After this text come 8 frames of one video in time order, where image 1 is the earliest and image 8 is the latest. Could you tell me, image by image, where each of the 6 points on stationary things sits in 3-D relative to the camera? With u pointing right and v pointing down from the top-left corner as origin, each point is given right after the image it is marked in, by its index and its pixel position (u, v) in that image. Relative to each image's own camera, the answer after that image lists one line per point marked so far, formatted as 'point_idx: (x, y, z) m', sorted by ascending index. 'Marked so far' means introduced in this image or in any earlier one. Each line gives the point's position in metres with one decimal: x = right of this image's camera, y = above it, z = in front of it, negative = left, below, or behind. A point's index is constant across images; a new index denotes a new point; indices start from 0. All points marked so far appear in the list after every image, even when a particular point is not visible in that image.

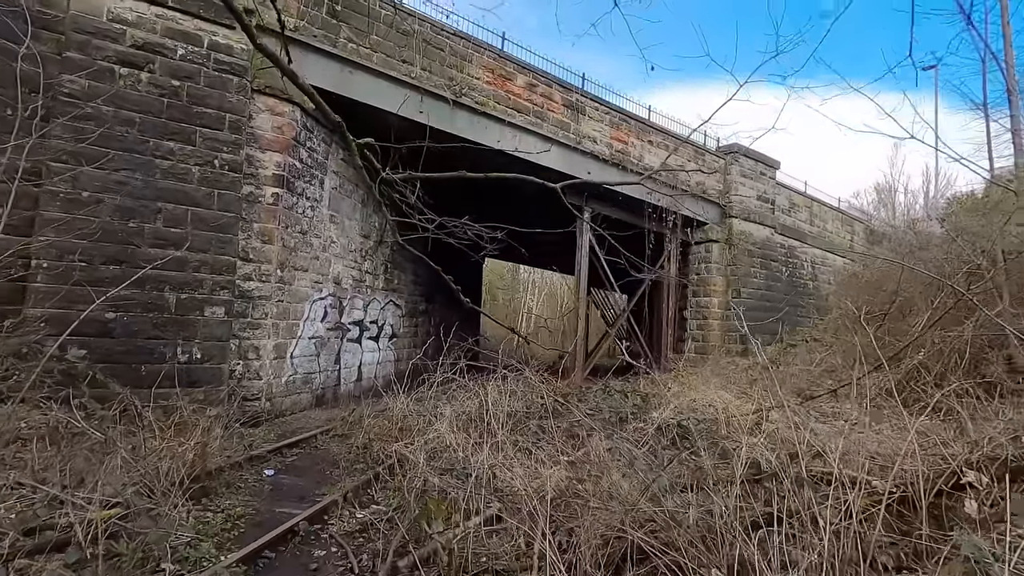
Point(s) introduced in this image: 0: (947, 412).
0: (+2.9, -0.8, +3.4) m
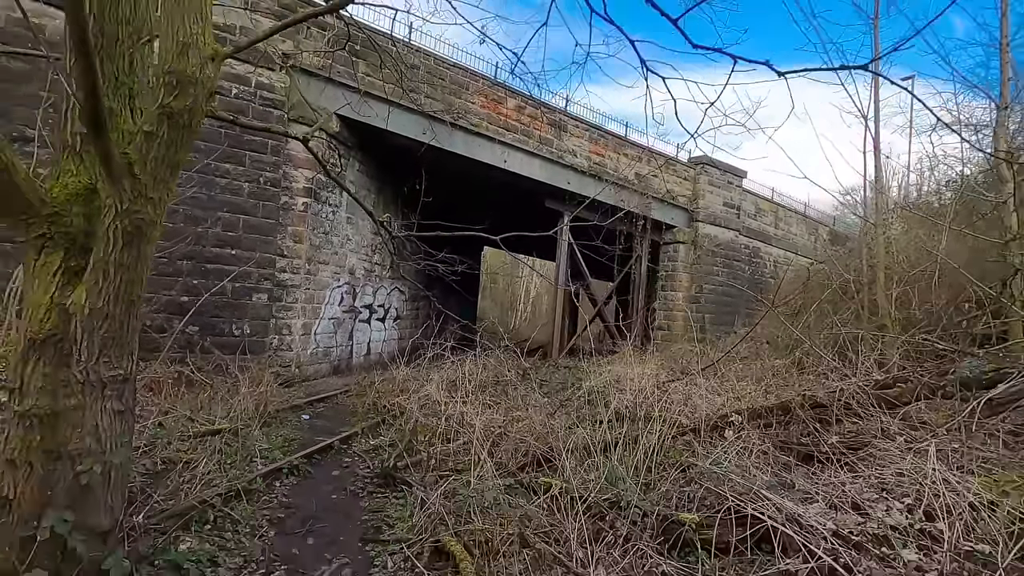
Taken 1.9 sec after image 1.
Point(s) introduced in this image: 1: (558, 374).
0: (+2.5, -0.9, +5.1) m
1: (+0.6, -1.1, +7.1) m
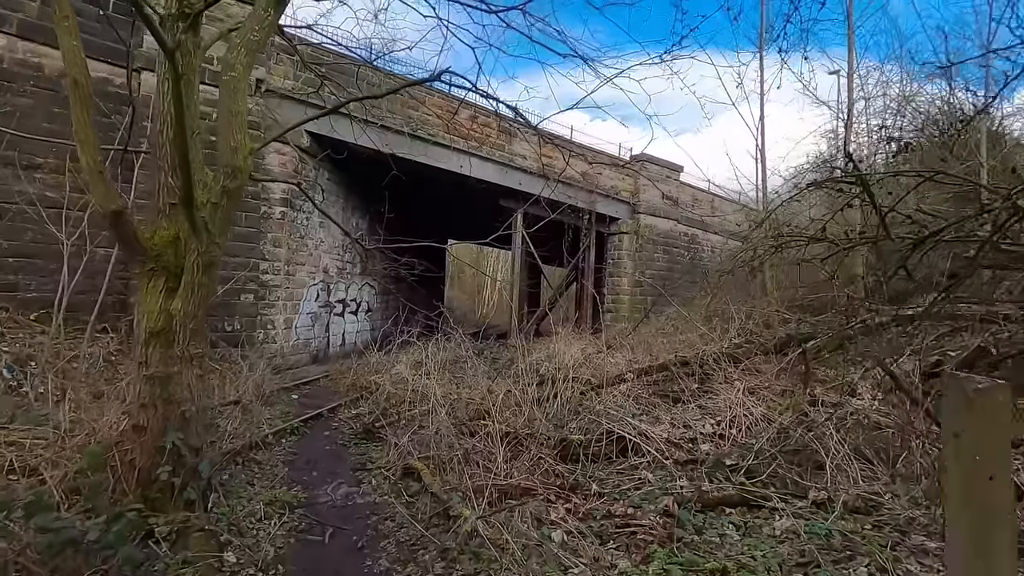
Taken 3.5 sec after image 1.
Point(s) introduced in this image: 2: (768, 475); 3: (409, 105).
0: (+1.9, -0.8, +6.6) m
1: (-0.1, -1.0, +8.5) m
2: (+1.7, -1.3, +3.6) m
3: (-2.0, +3.5, +10.3) m
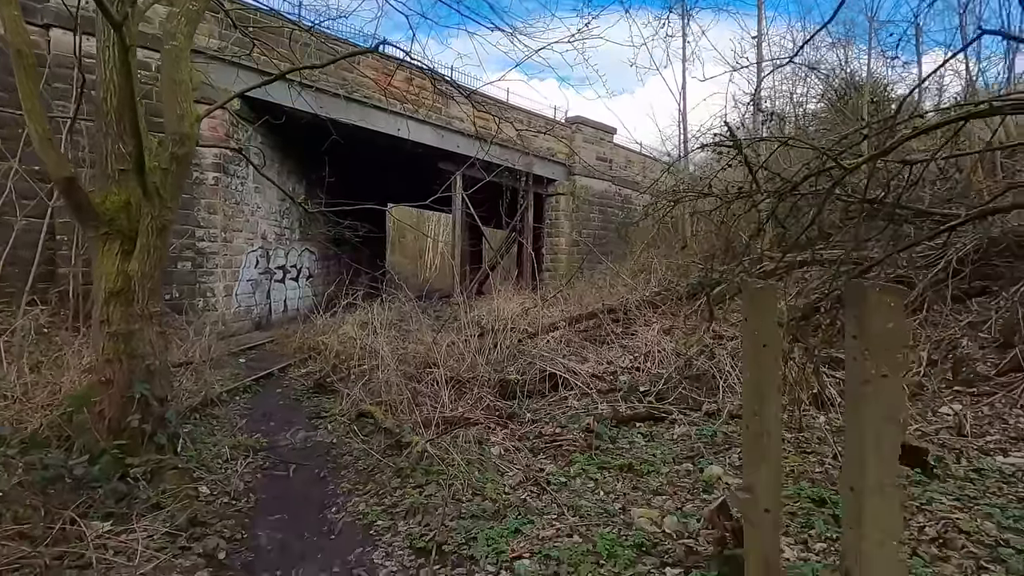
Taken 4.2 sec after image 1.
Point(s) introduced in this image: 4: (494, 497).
0: (+1.1, -0.2, +7.3) m
1: (-1.0, -0.3, +9.0) m
2: (+1.3, -0.9, +4.3) m
3: (-3.2, +4.2, +10.2) m
4: (-0.1, -1.1, +2.9) m
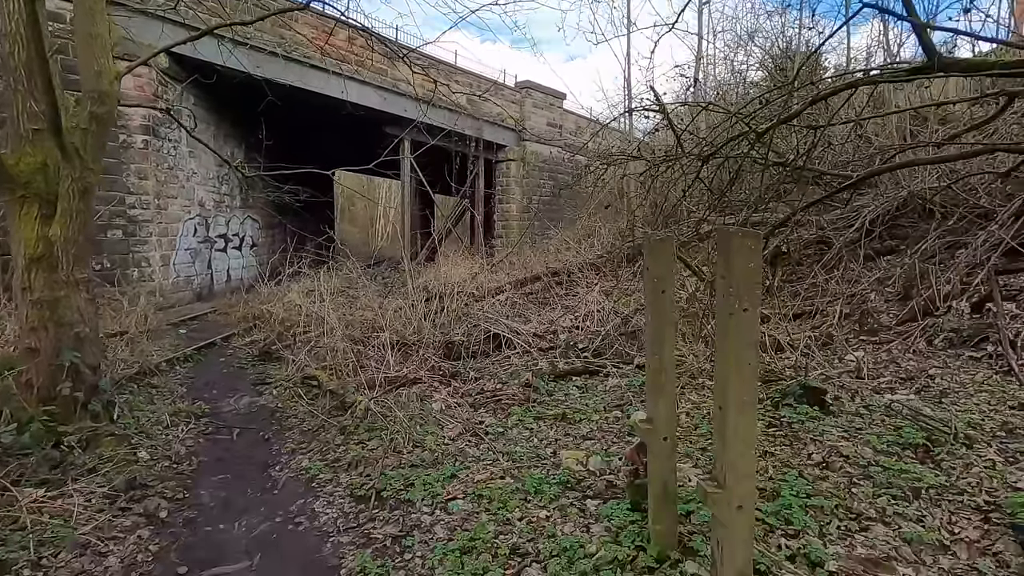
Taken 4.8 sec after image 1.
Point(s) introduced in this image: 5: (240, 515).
0: (+0.4, +0.3, +7.5) m
1: (-1.9, +0.2, +8.9) m
2: (+0.8, -0.5, +4.5) m
3: (-4.2, +4.8, +9.7) m
4: (-0.5, -0.9, +3.0) m
5: (-1.4, -1.1, +2.7) m
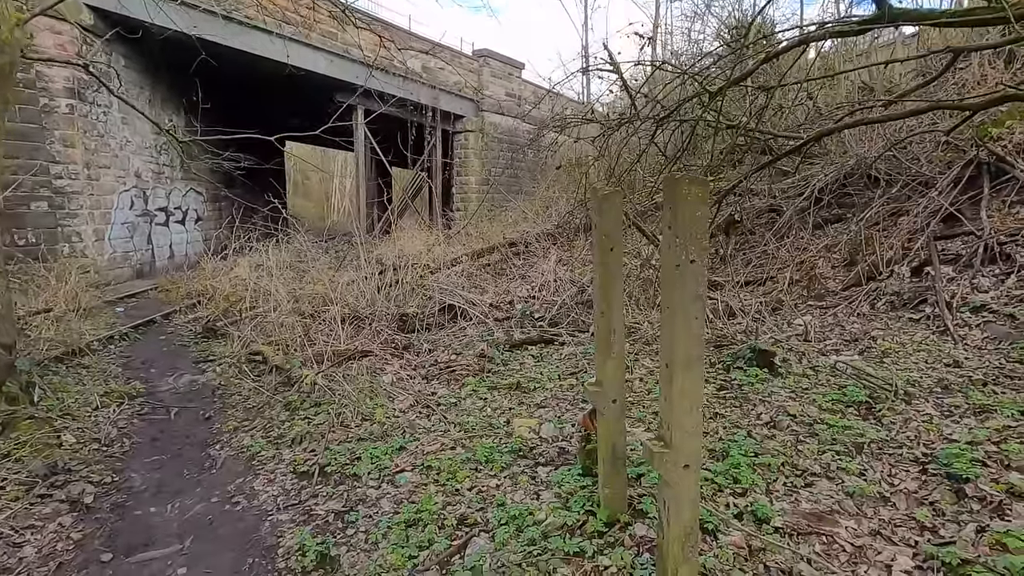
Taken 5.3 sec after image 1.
0: (-0.2, +0.7, +7.3) m
1: (-2.6, +0.7, +8.7) m
2: (+0.4, -0.3, +4.5) m
3: (-5.0, +5.2, +9.0) m
4: (-0.7, -0.7, +2.9) m
5: (-1.6, -1.0, +2.5) m
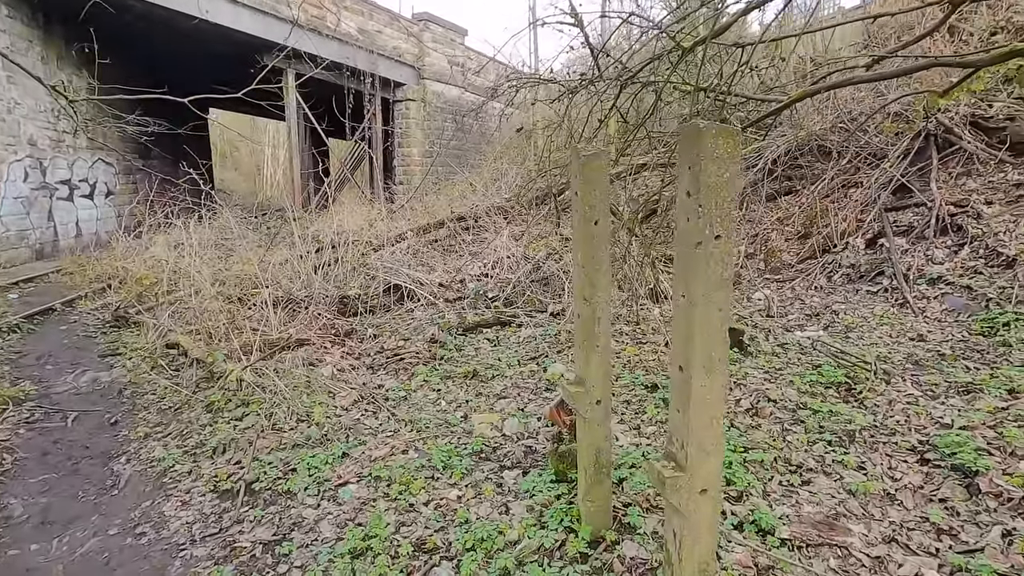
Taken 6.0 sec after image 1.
0: (-0.9, +1.0, +6.9) m
1: (-3.4, +1.0, +8.0) m
2: (+0.1, -0.1, +4.2) m
3: (-5.9, +5.5, +7.9) m
4: (-0.9, -0.6, +2.6) m
5: (-1.7, -0.9, +2.1) m
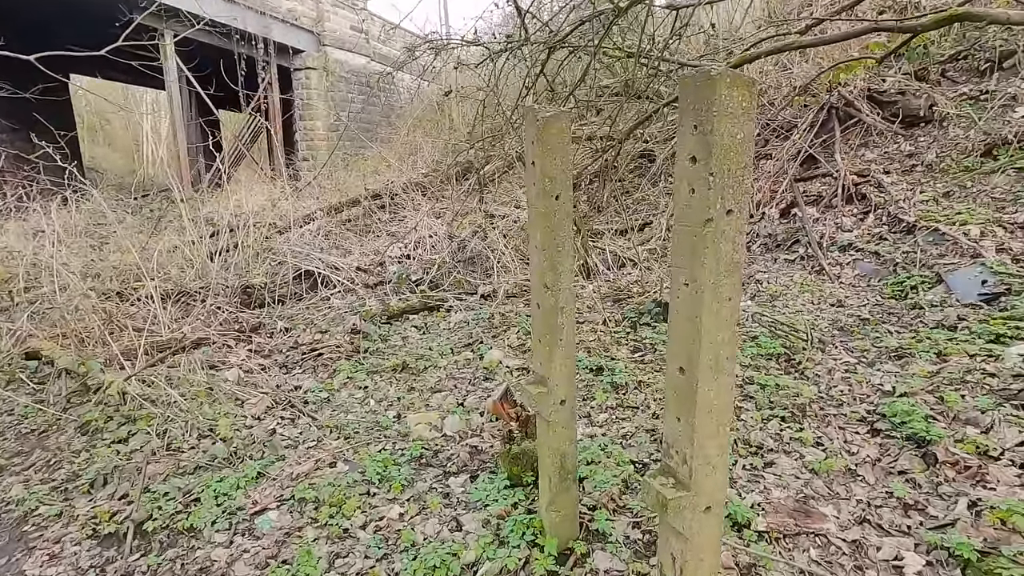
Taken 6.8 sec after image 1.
0: (-1.9, +1.2, +6.4) m
1: (-4.5, +1.1, +7.1) m
2: (-0.5, 0.0, +3.9) m
3: (-7.2, +5.5, +6.4) m
4: (-1.2, -0.6, +2.2) m
5: (-1.9, -1.0, +1.6) m
